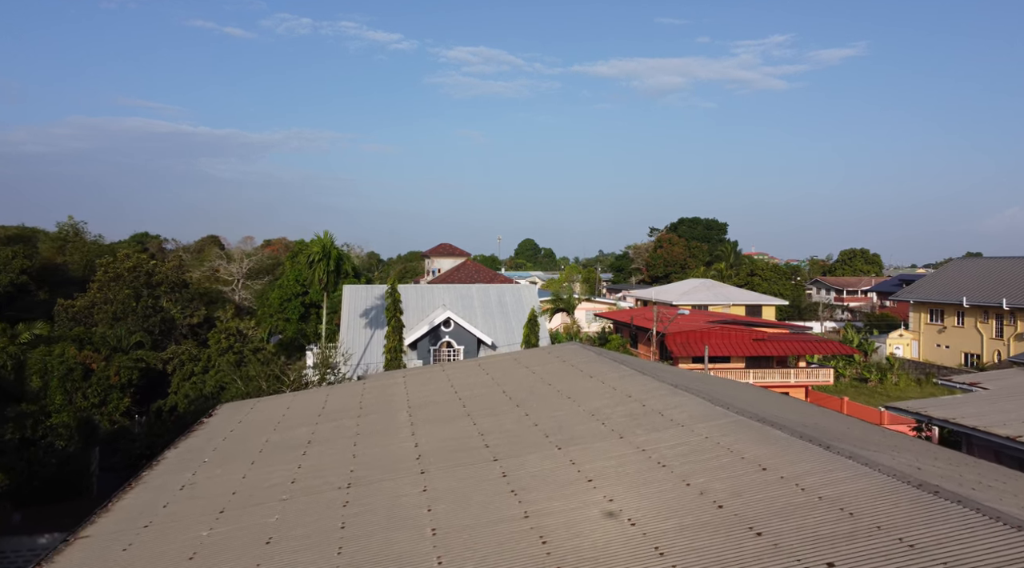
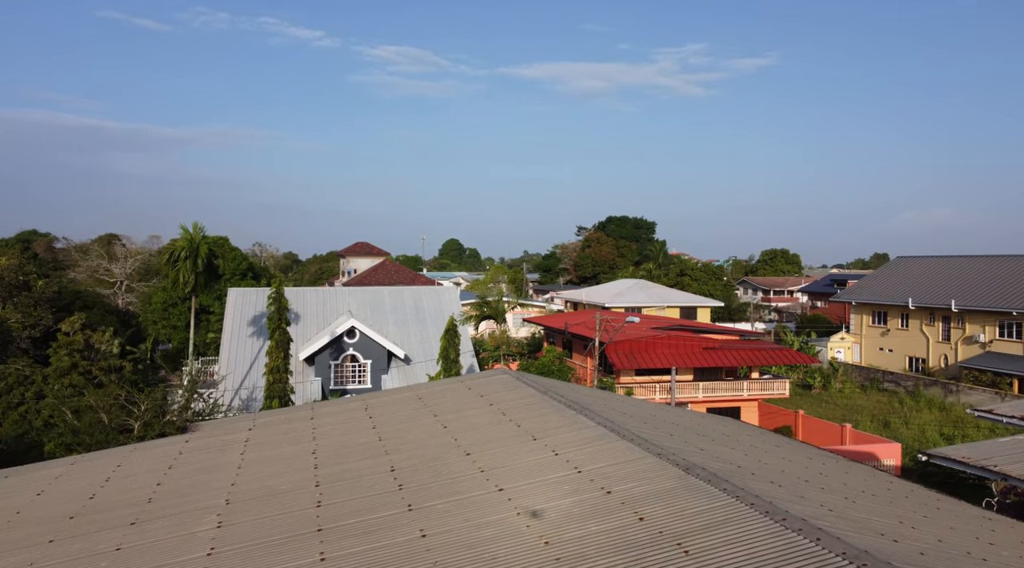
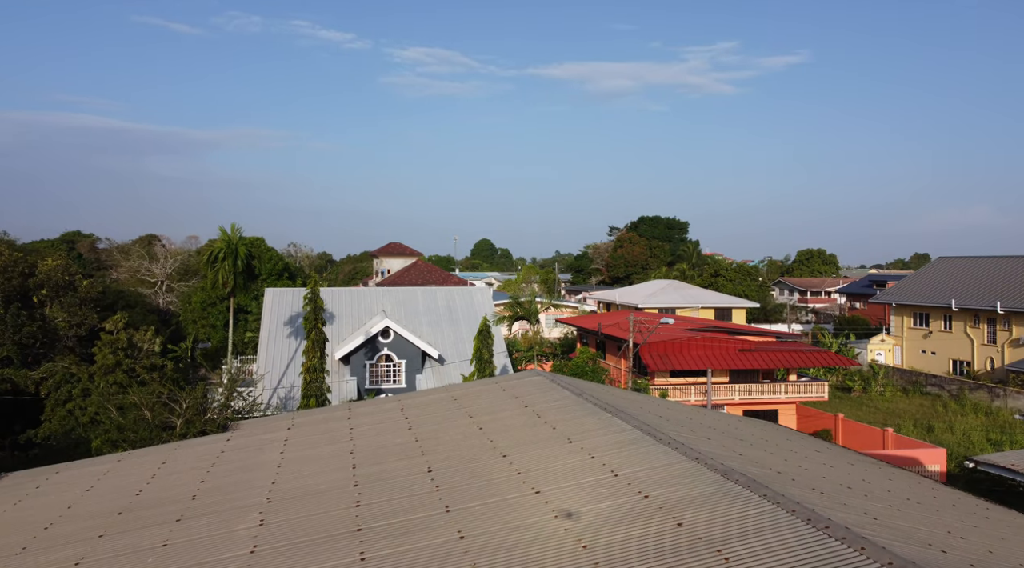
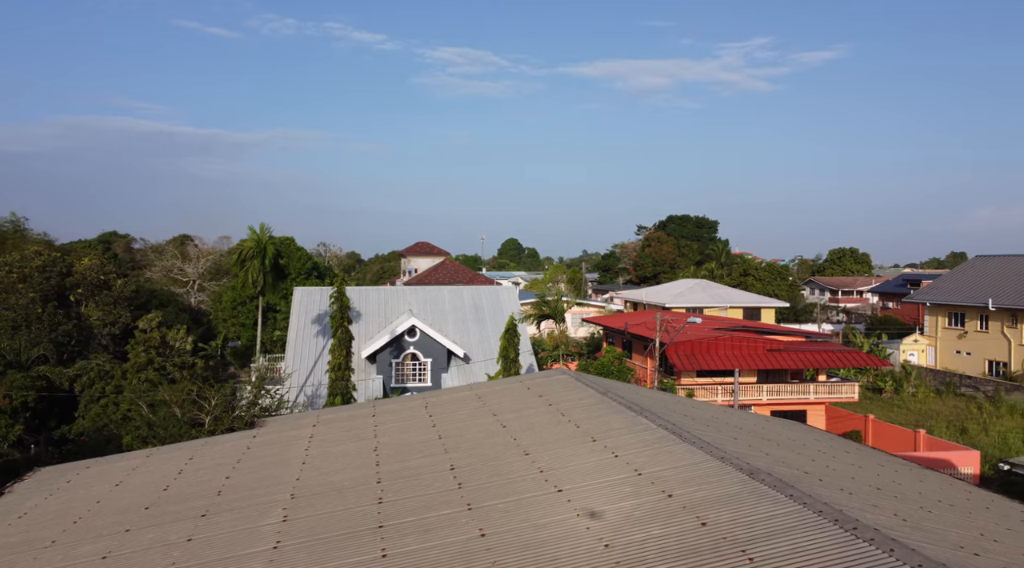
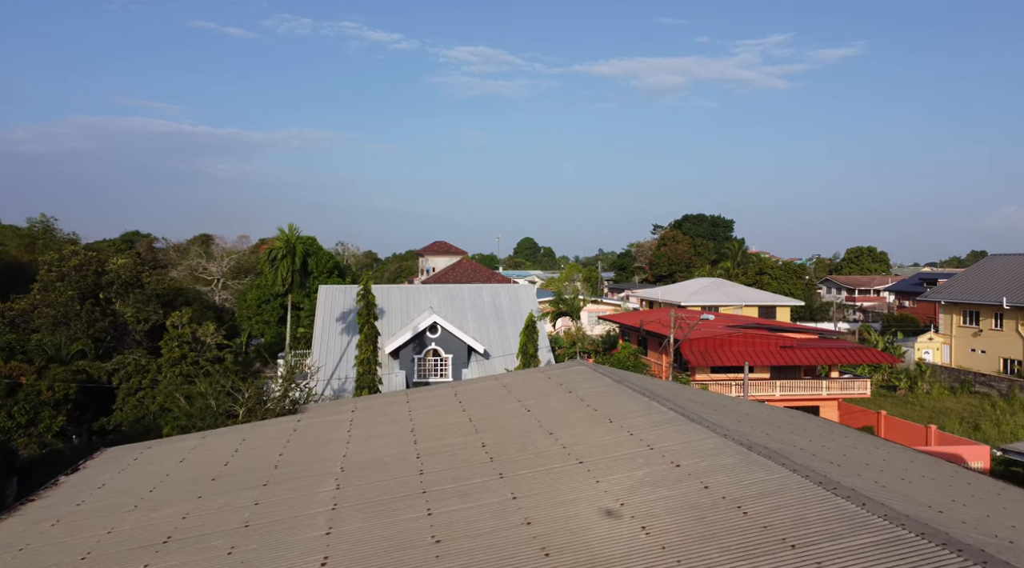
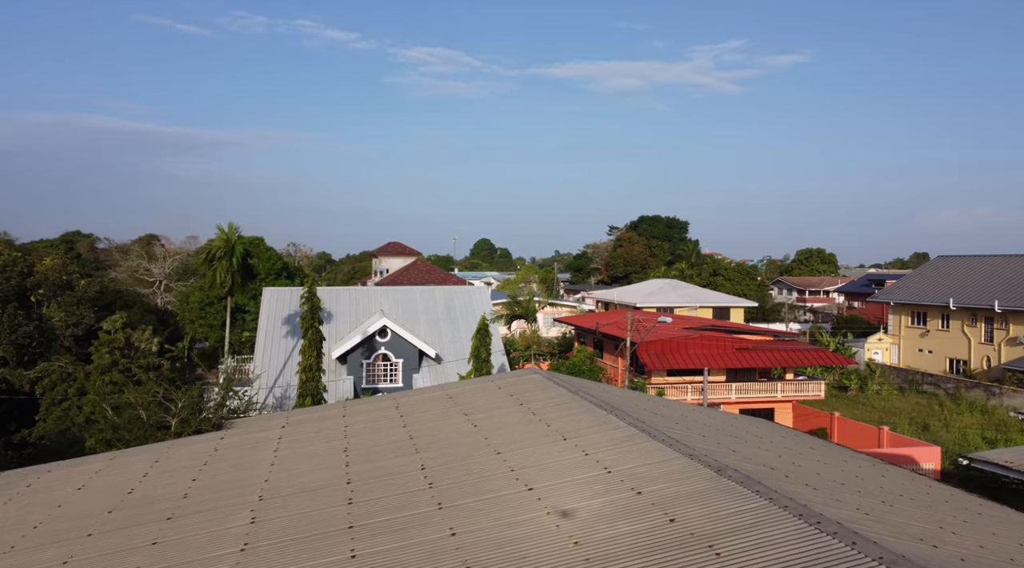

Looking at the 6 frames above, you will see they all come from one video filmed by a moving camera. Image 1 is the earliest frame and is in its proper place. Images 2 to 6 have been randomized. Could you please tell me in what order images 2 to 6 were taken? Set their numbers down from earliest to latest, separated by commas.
5, 4, 6, 2, 3
